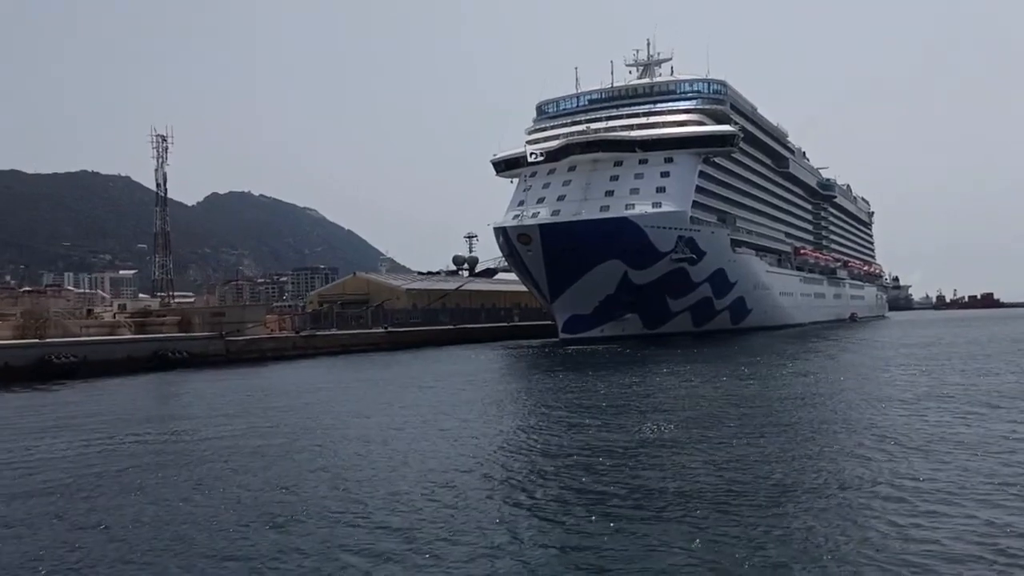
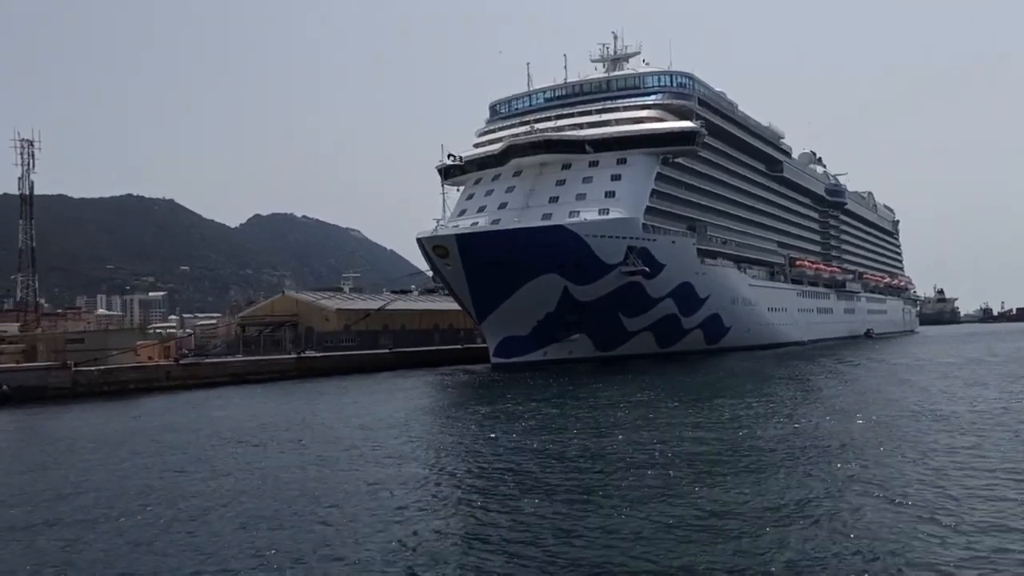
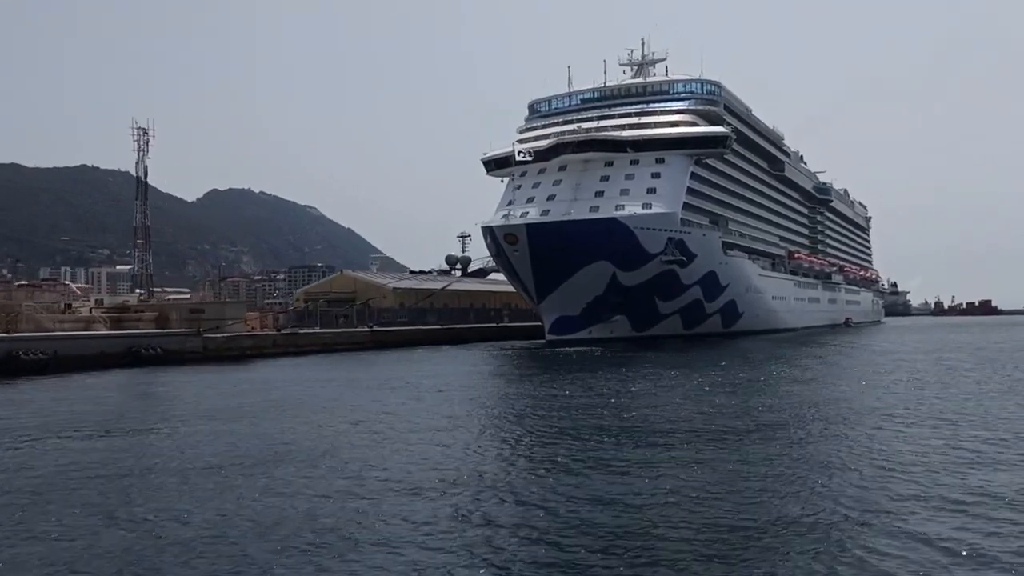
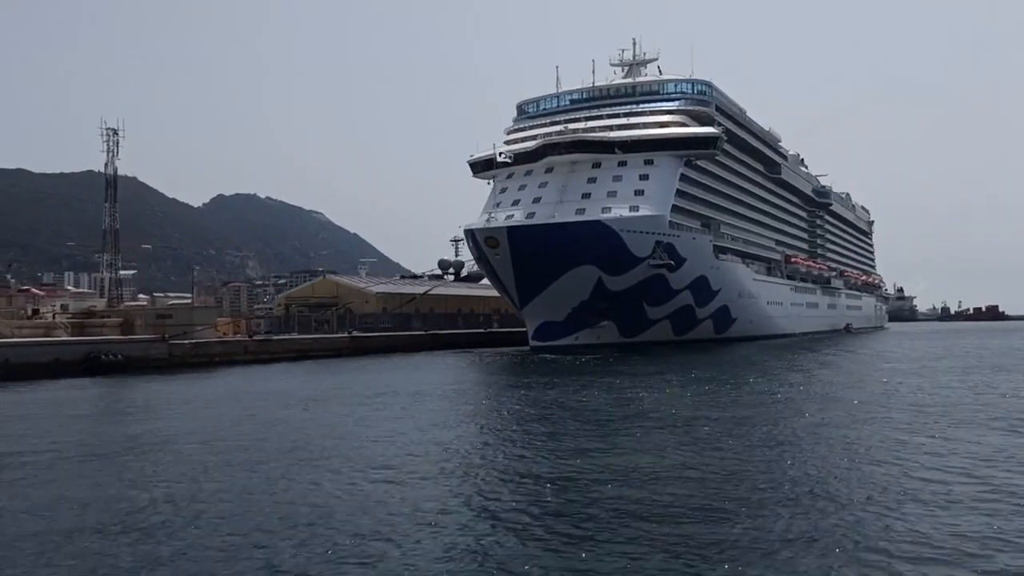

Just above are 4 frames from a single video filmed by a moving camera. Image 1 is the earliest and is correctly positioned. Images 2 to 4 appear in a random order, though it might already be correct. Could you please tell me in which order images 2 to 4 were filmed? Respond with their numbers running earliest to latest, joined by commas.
3, 4, 2
